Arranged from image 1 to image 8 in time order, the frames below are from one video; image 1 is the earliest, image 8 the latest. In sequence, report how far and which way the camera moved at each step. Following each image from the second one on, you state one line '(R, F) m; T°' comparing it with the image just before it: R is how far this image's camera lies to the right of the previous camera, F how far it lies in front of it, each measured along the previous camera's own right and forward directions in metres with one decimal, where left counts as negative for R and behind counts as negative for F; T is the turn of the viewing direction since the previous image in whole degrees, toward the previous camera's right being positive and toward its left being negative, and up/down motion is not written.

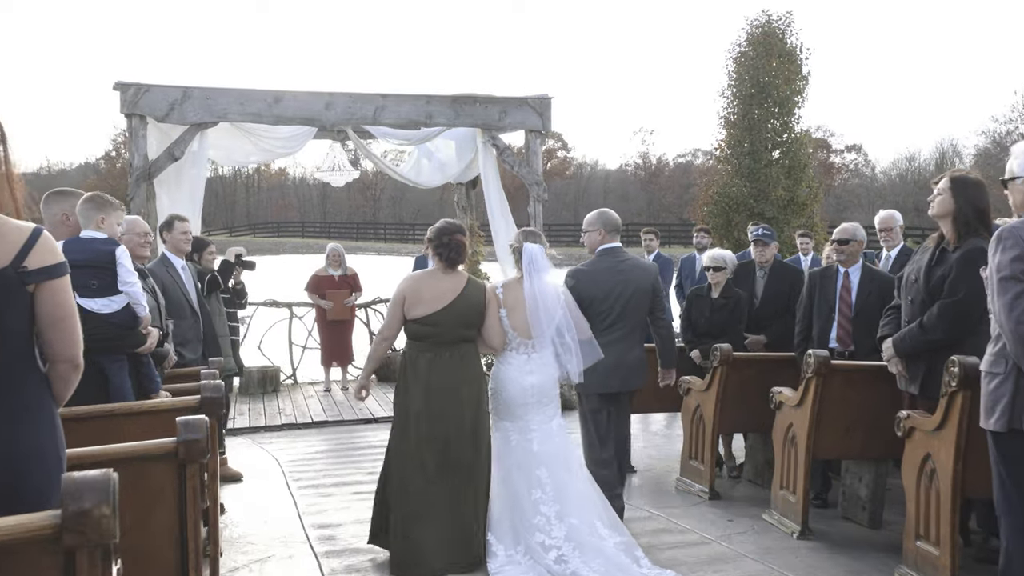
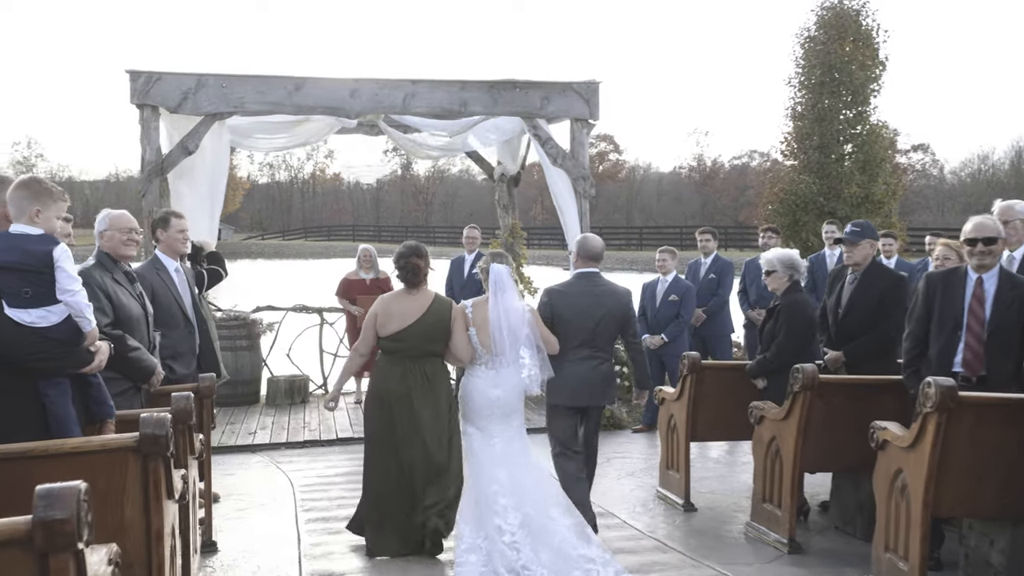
(+0.1, +0.9) m; -3°
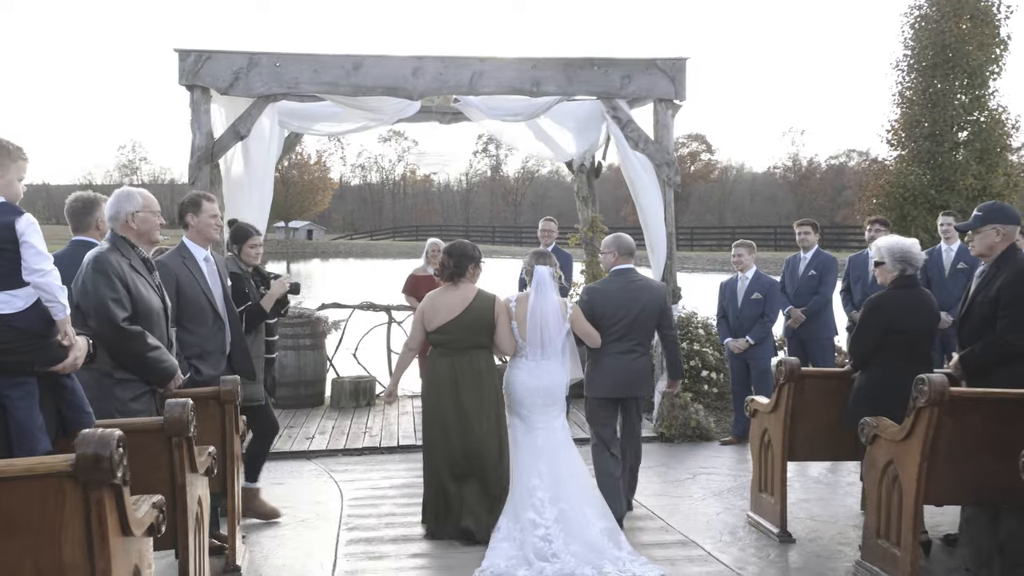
(+0.1, +0.7) m; -5°
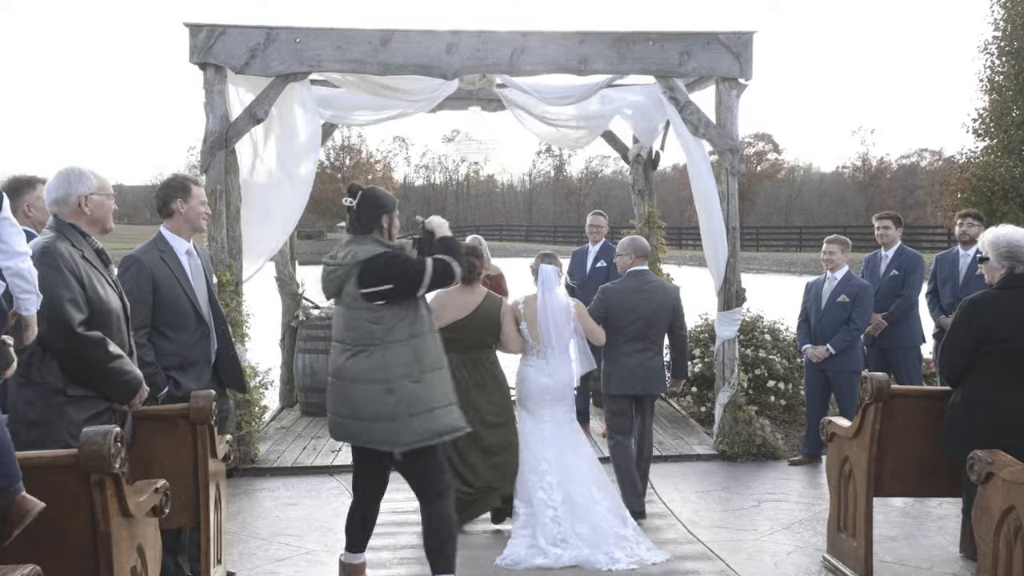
(+0.1, +0.8) m; -3°
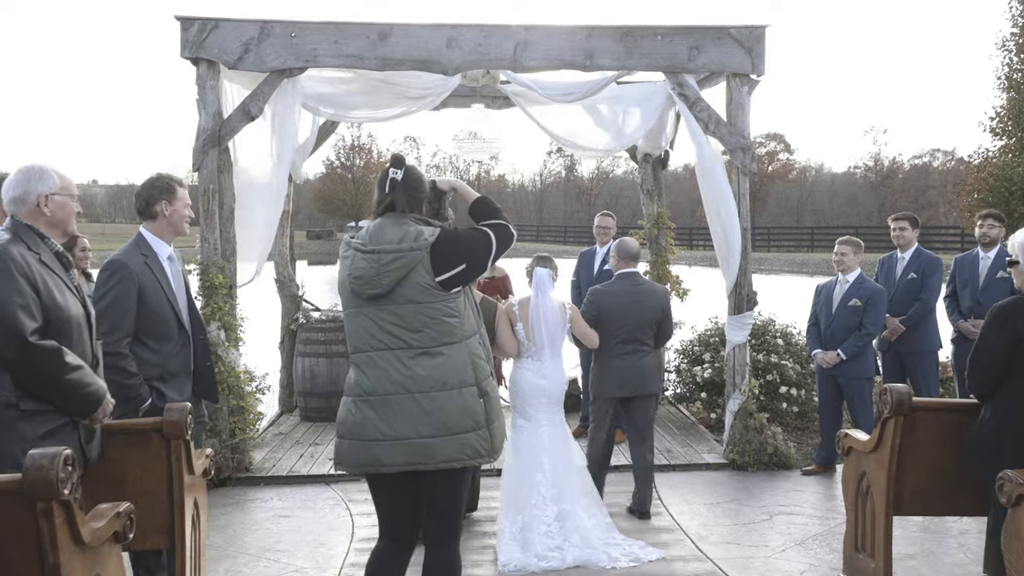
(+0.1, +0.2) m; -1°
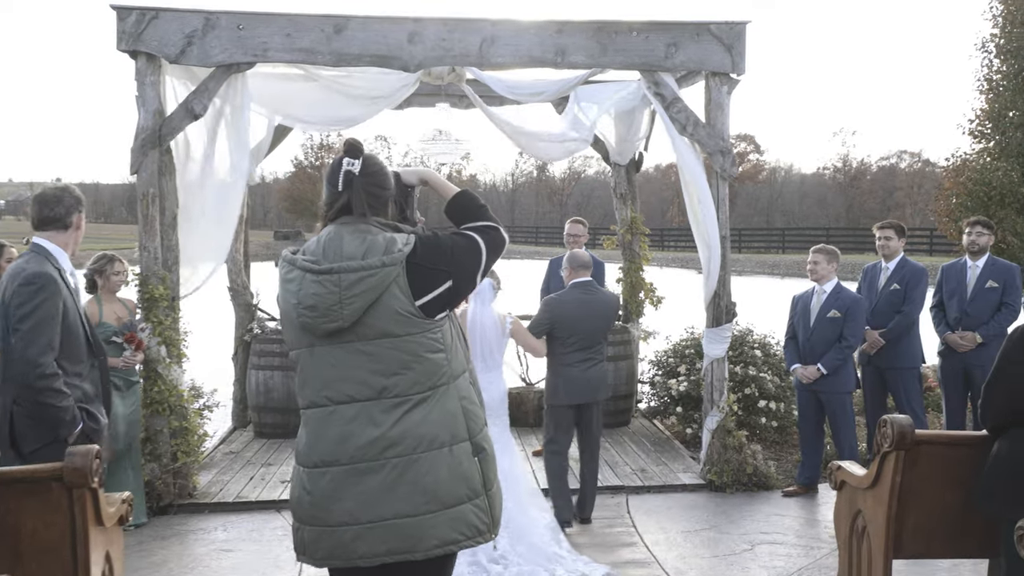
(0.0, +0.4) m; +2°
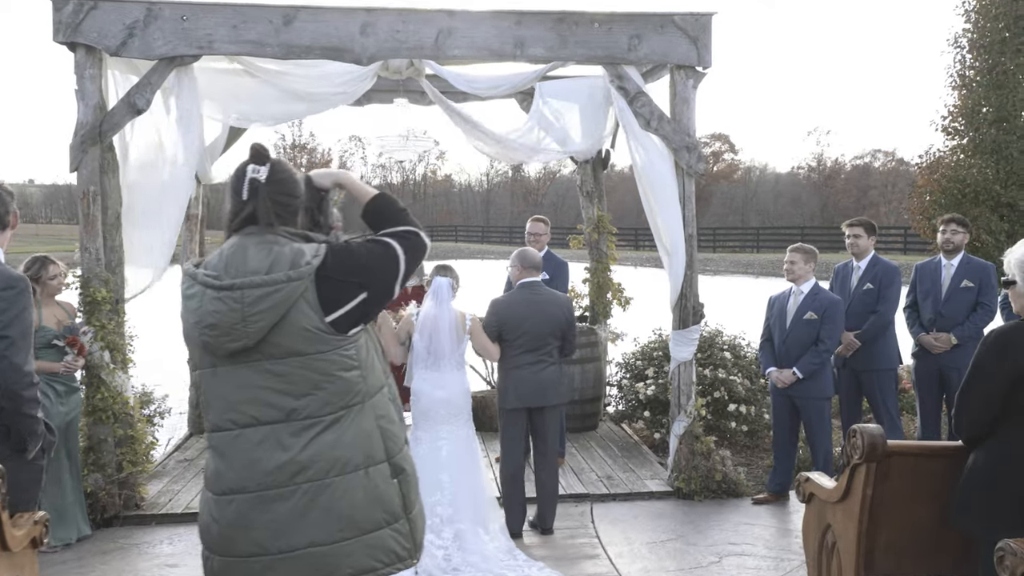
(+0.1, +0.3) m; +1°
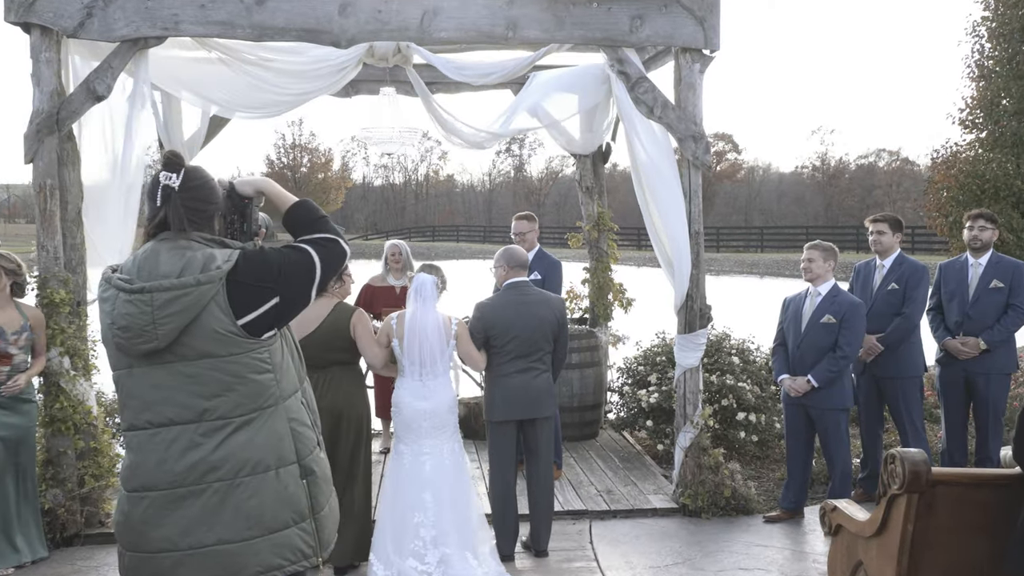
(+0.1, +0.5) m; 0°
